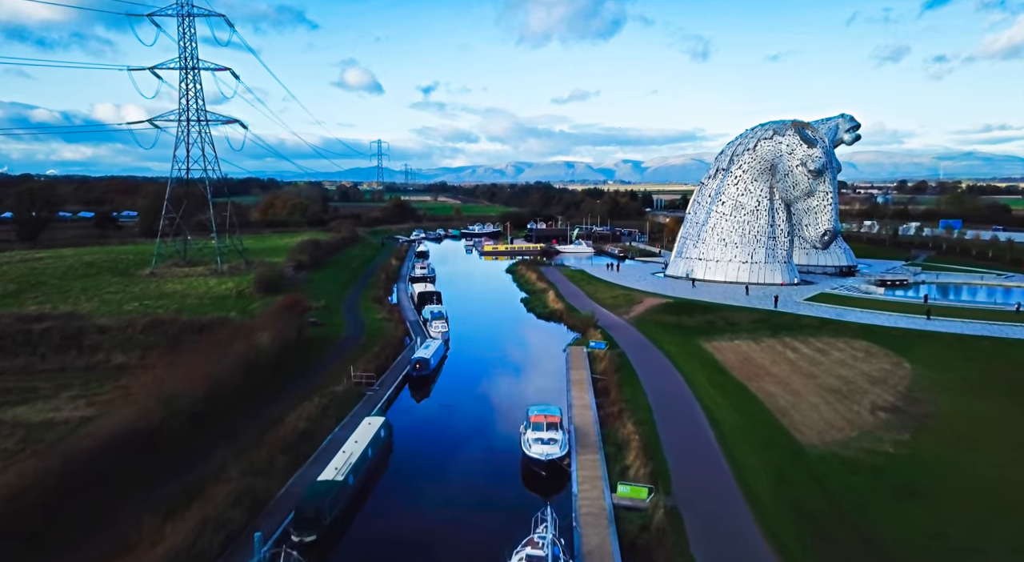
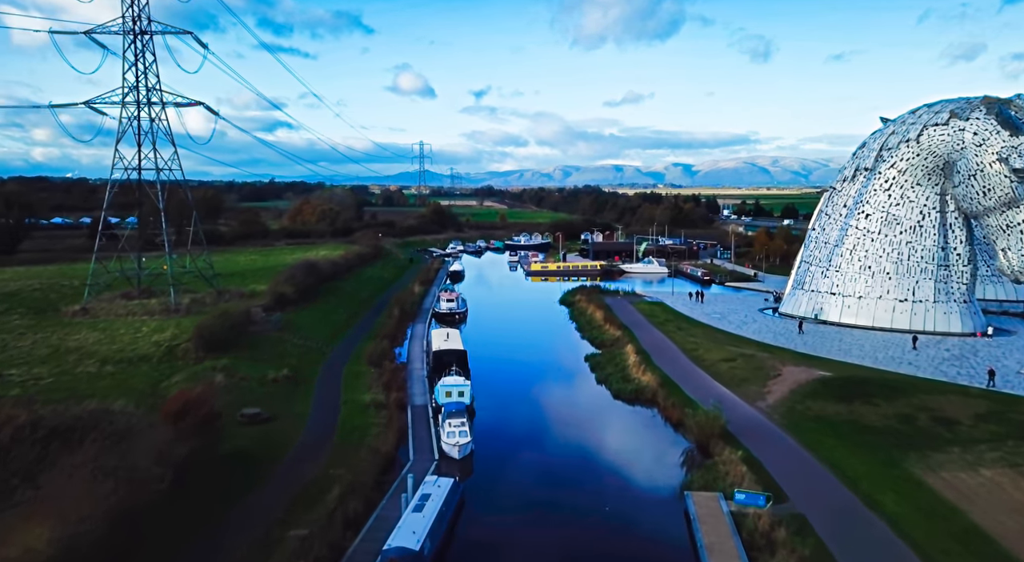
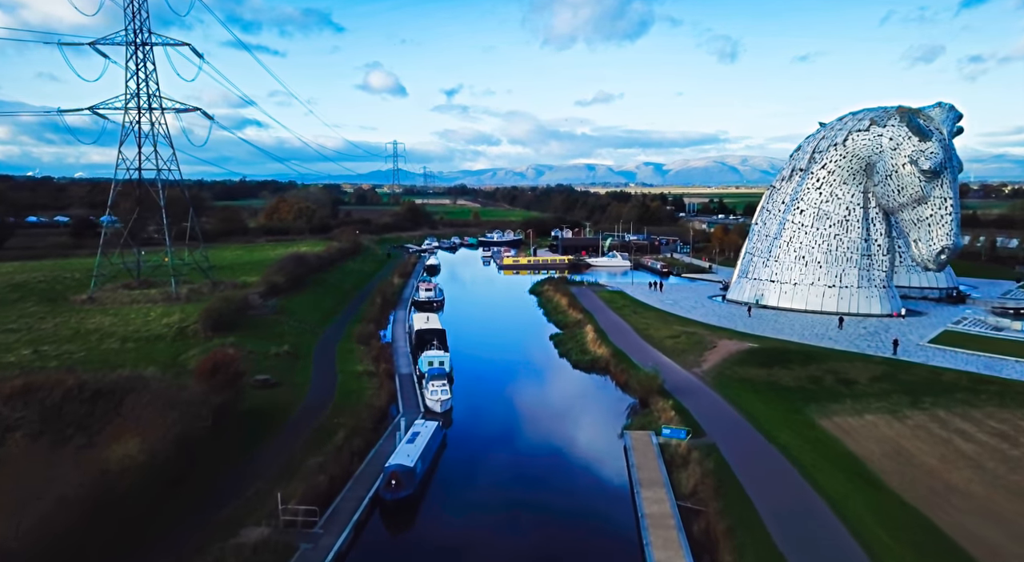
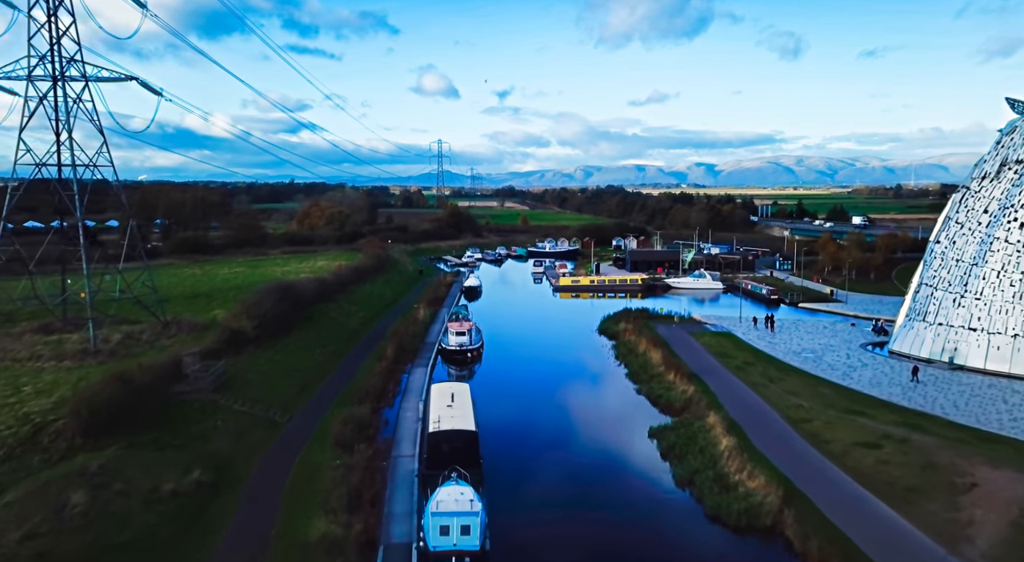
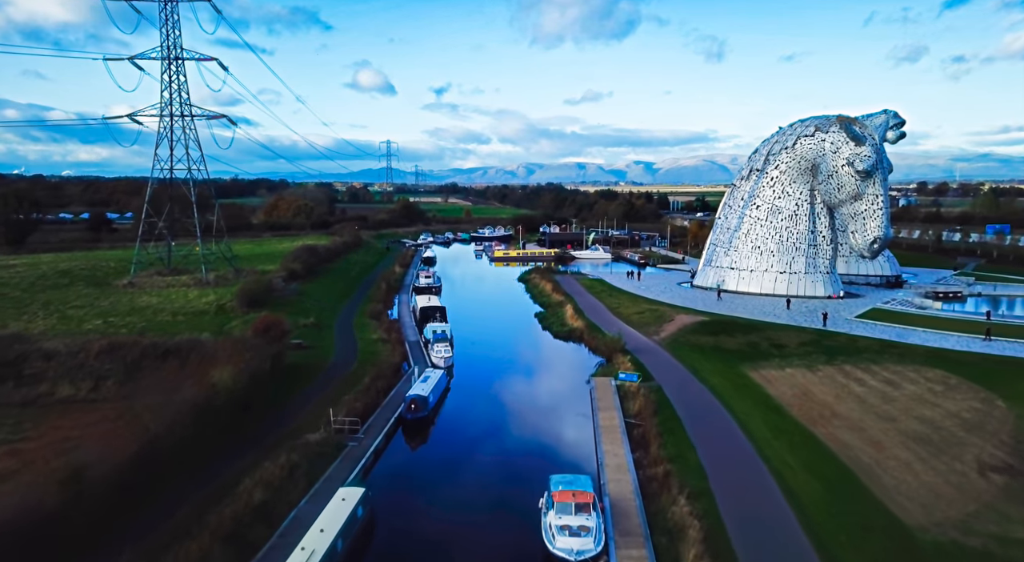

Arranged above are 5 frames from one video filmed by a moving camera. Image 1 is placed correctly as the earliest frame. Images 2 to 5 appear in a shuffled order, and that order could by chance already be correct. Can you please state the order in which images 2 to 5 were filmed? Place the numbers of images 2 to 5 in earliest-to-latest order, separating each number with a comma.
5, 3, 2, 4
